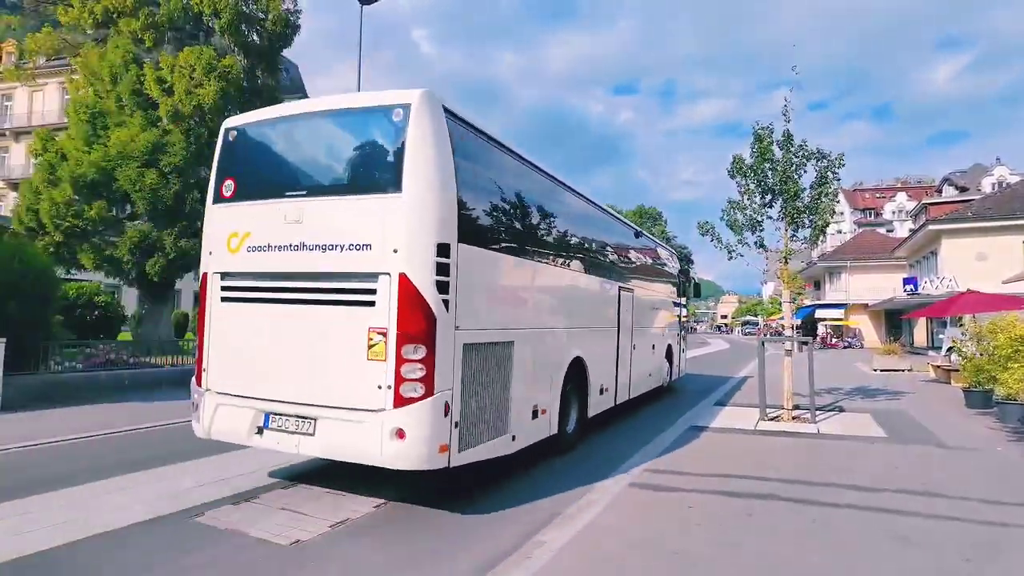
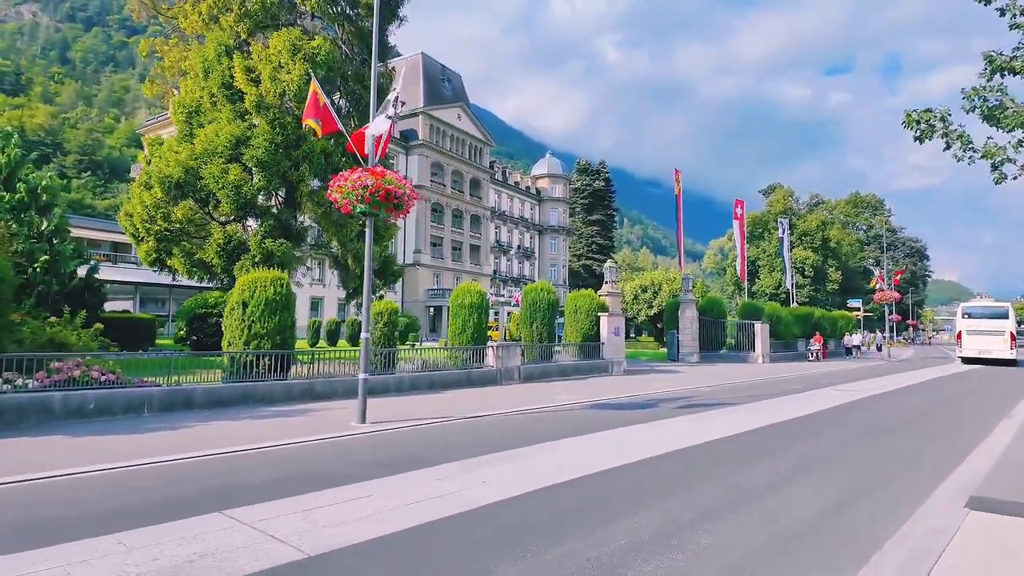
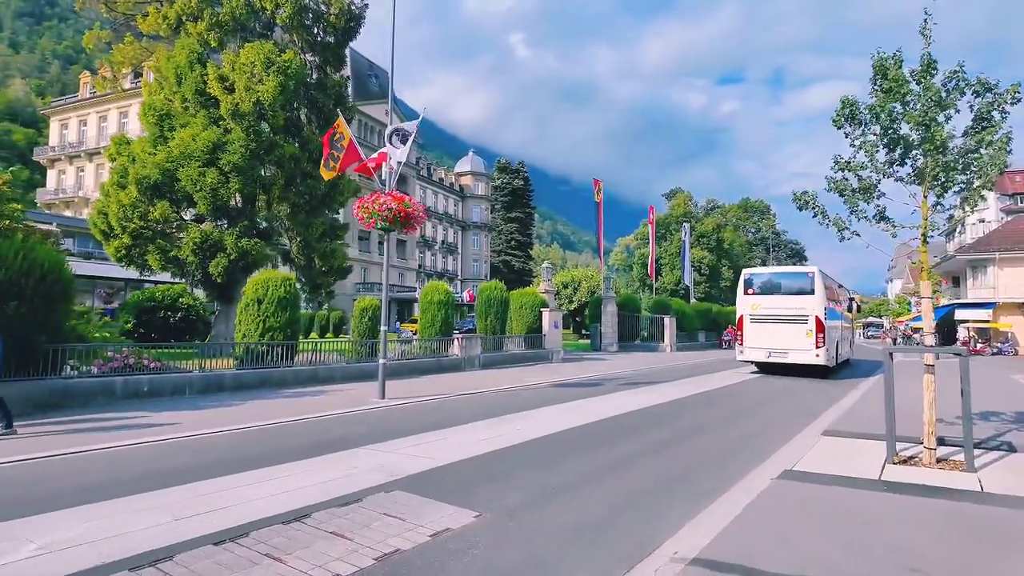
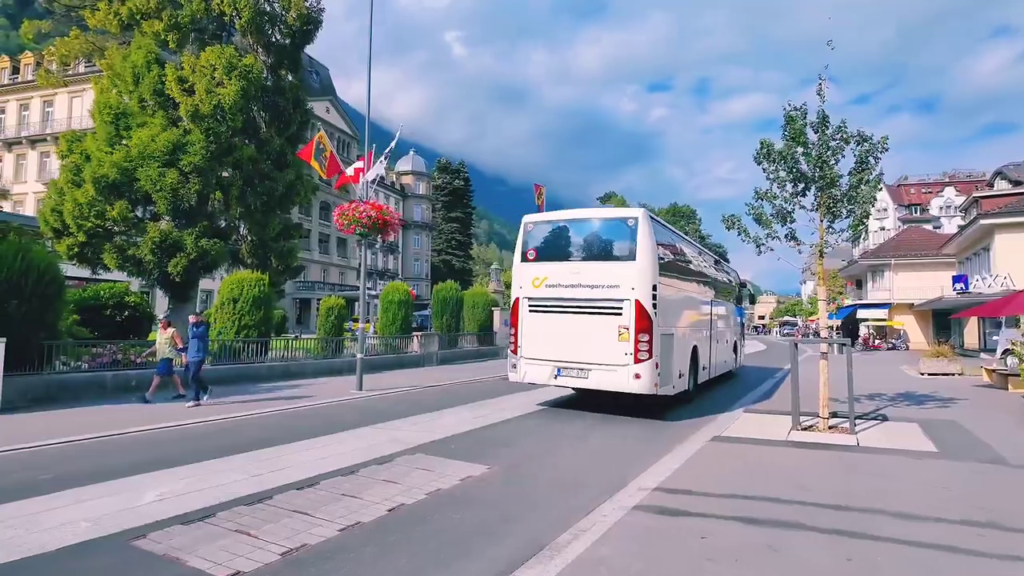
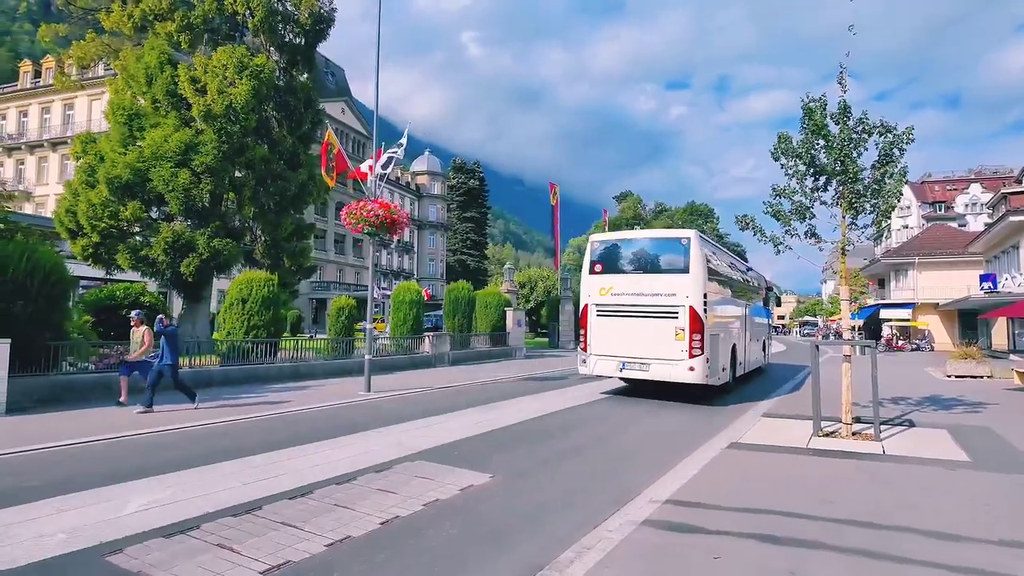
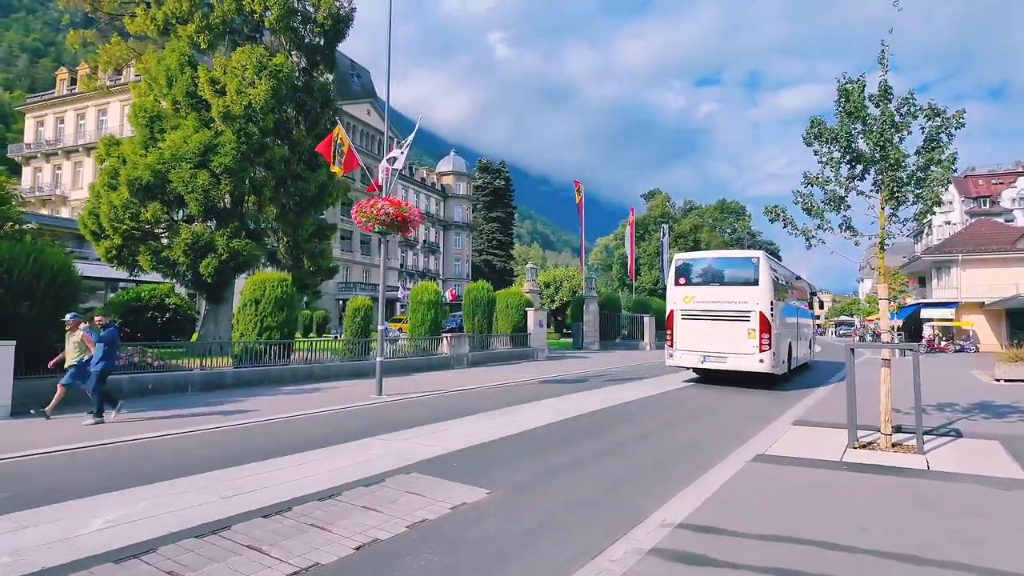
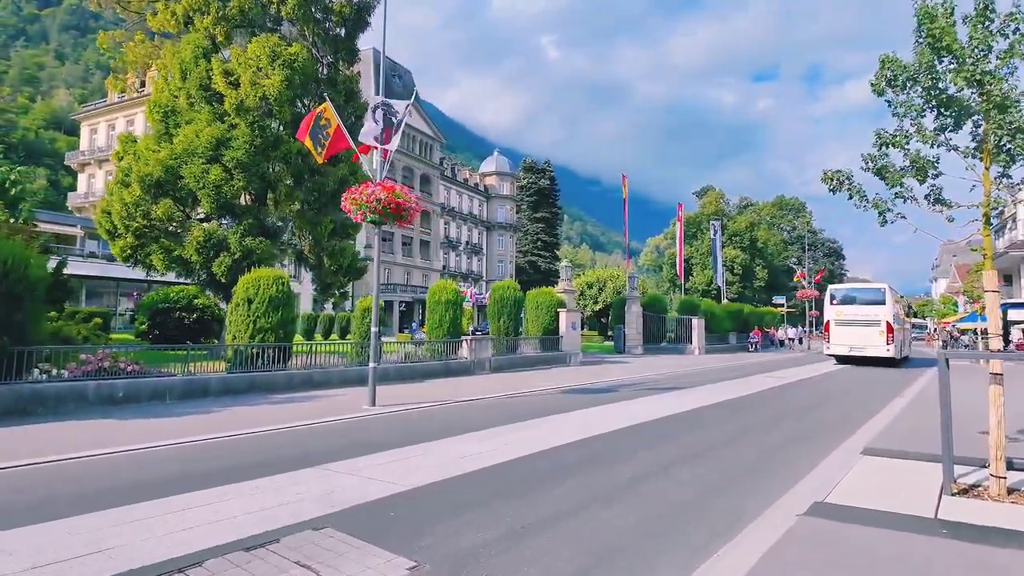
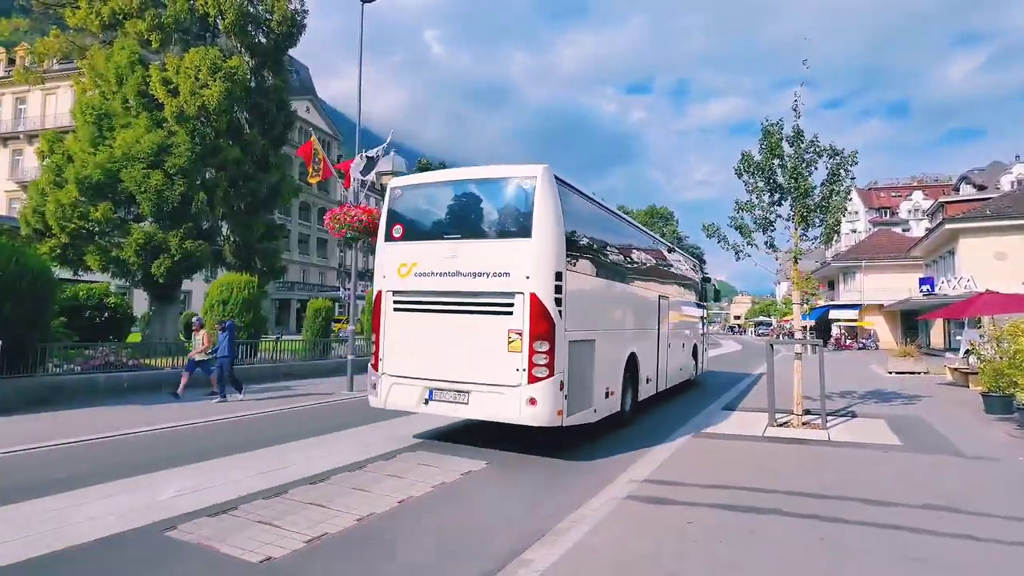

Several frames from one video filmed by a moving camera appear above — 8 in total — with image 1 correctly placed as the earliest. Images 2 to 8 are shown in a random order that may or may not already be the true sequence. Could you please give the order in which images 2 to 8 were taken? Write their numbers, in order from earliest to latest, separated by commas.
8, 4, 5, 6, 3, 7, 2
